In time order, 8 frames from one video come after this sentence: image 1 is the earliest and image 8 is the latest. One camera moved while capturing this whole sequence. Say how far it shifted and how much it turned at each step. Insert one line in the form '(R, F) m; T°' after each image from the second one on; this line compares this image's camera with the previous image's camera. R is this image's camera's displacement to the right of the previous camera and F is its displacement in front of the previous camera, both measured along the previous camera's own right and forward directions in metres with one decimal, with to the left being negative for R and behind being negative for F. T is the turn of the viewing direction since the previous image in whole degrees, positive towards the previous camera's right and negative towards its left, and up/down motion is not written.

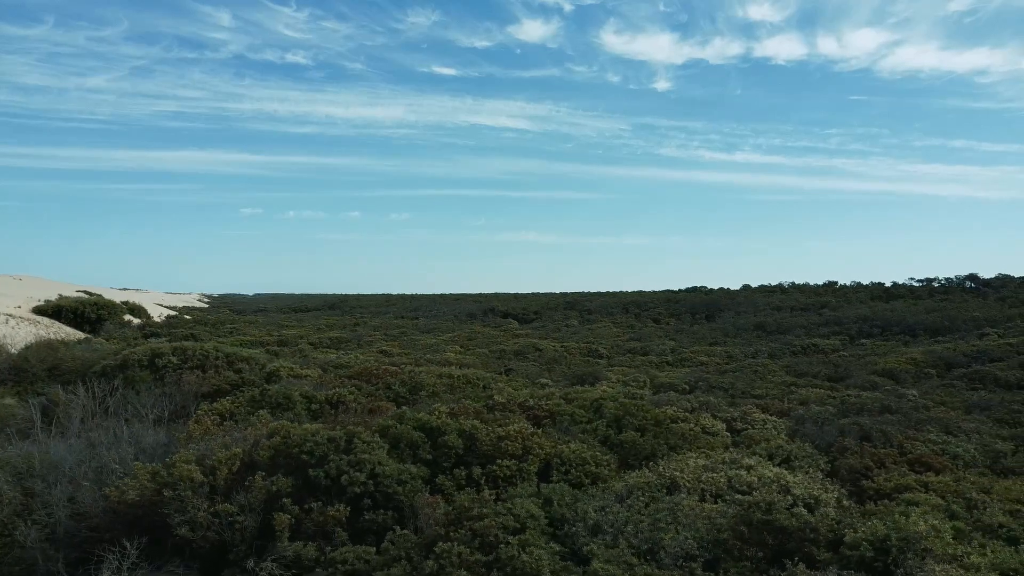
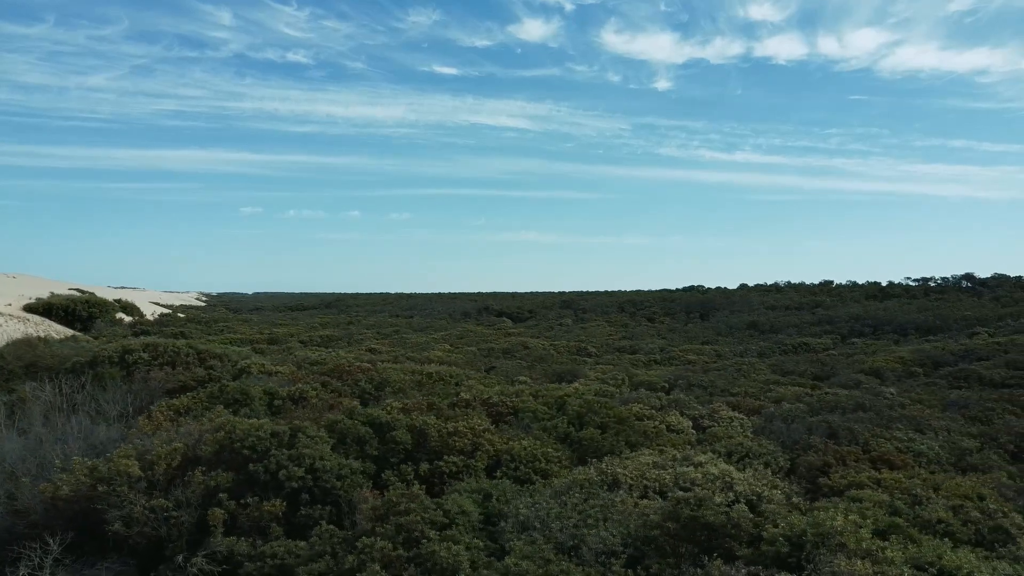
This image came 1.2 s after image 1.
(+0.6, 0.0) m; 0°
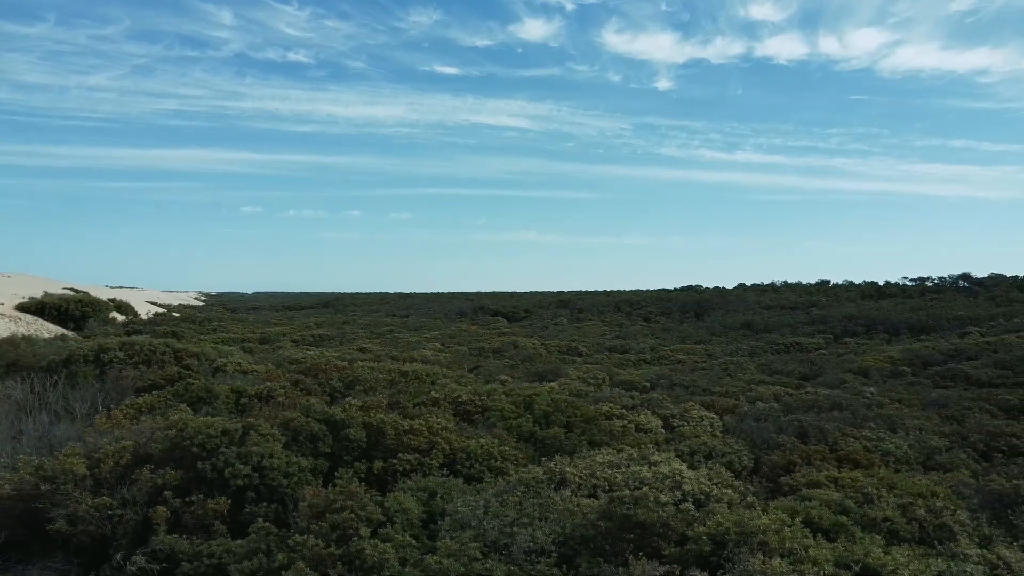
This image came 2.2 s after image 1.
(+0.5, 0.0) m; 0°
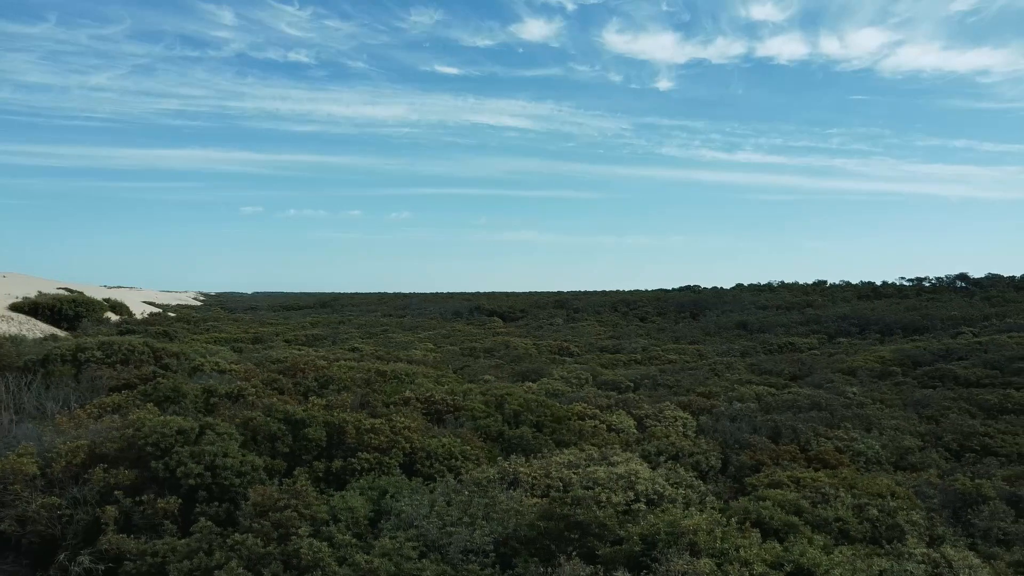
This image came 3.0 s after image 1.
(+0.5, 0.0) m; 0°
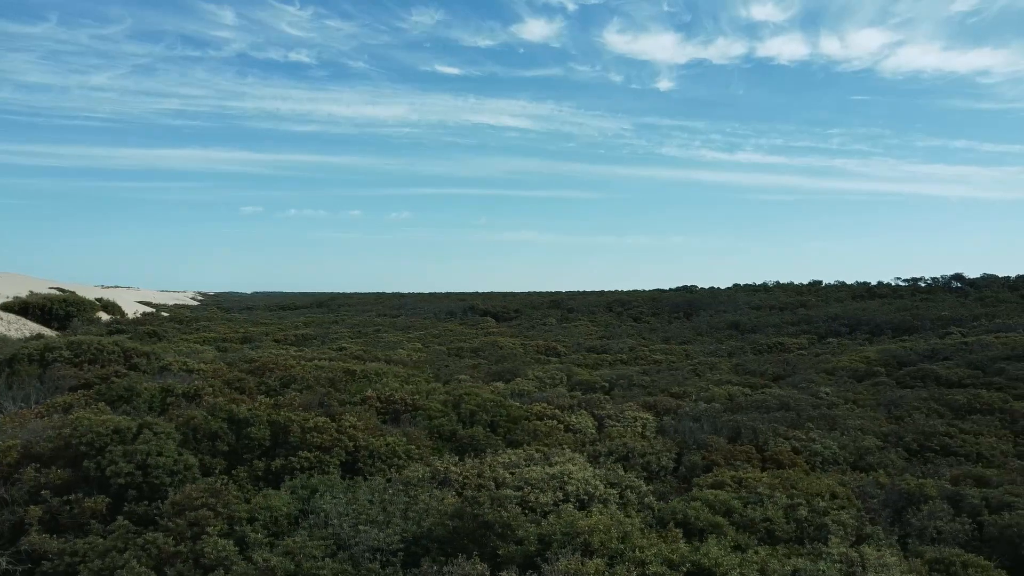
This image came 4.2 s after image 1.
(+0.7, 0.0) m; 0°
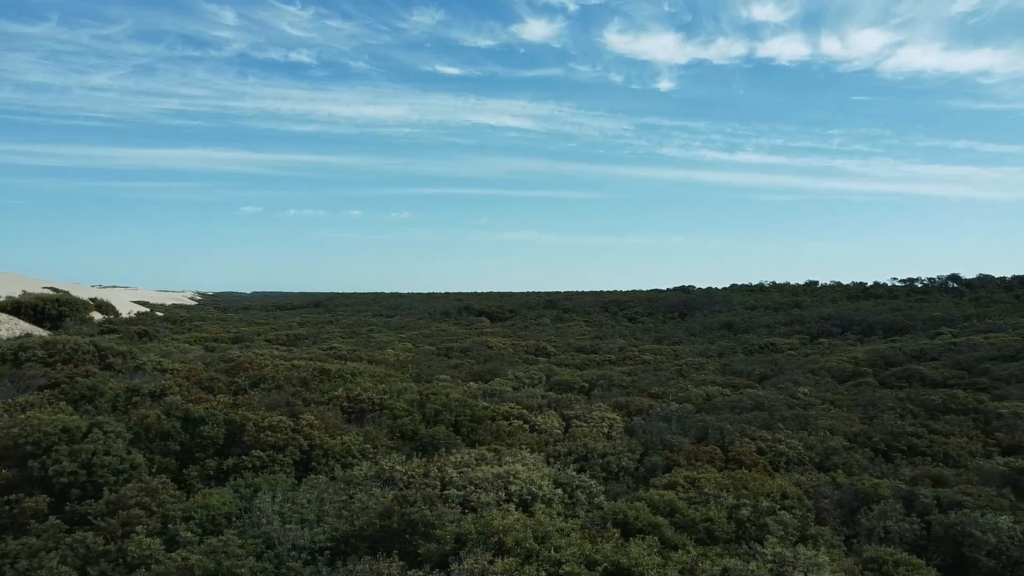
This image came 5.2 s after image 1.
(+0.6, 0.0) m; 0°
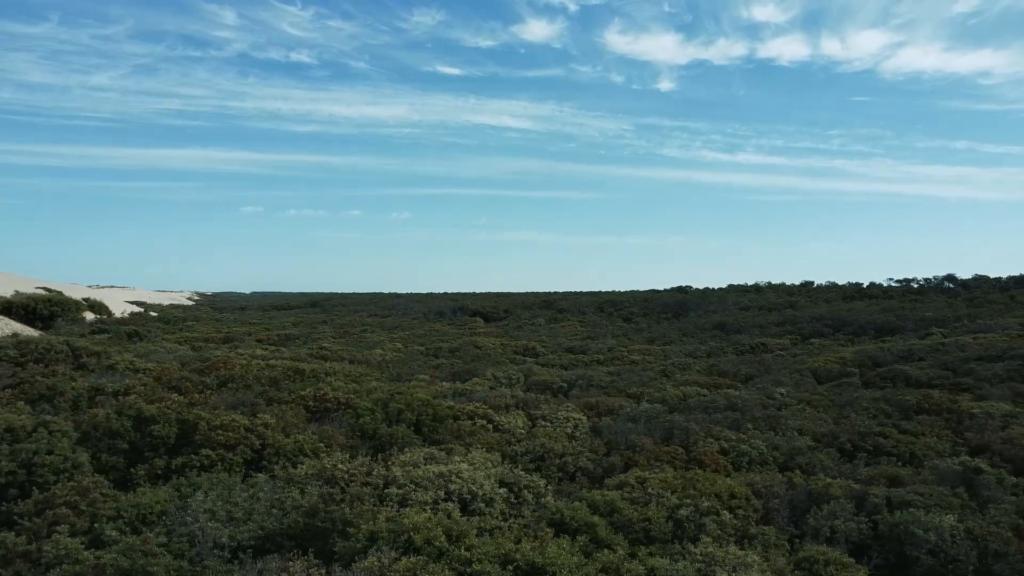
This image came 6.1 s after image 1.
(+0.6, 0.0) m; 0°
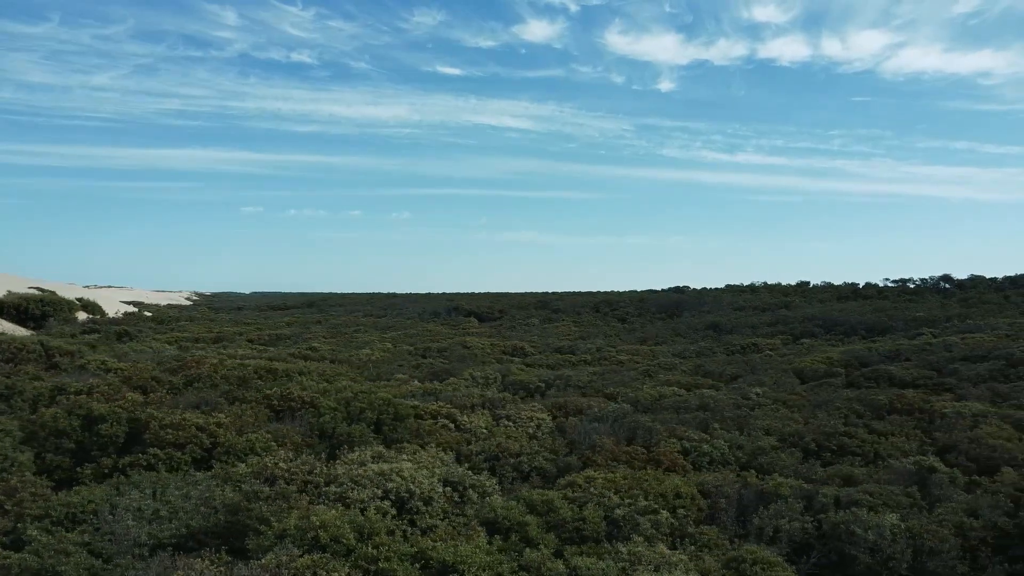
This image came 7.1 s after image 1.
(+0.6, 0.0) m; 0°
